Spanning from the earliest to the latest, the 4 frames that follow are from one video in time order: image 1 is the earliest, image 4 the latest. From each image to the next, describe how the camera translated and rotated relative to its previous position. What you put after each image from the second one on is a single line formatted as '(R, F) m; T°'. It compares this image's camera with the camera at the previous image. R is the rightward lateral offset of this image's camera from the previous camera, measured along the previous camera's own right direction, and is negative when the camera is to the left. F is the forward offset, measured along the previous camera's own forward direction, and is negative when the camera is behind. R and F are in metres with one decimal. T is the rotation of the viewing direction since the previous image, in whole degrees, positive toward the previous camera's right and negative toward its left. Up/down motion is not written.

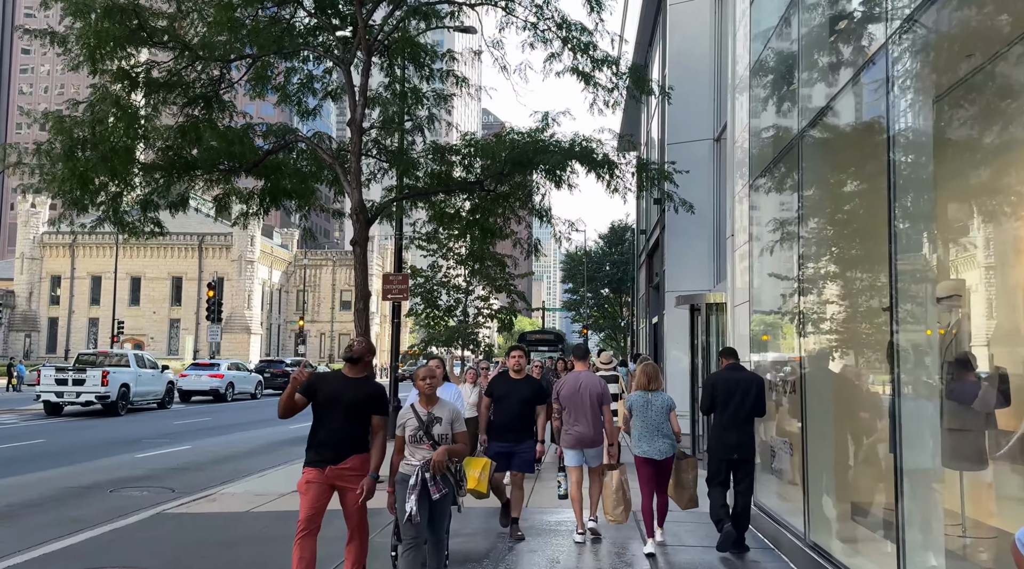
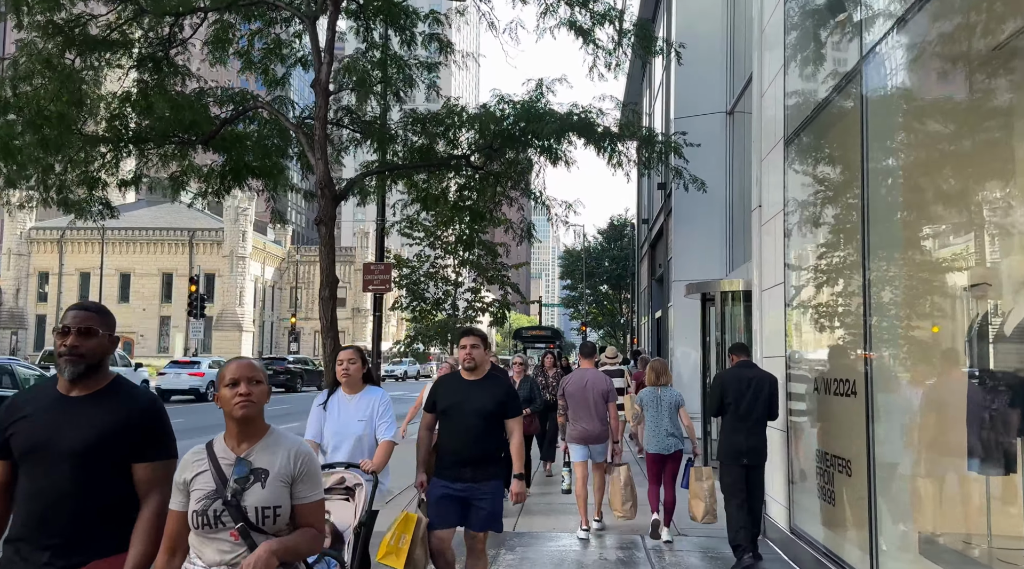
(+0.1, +1.5) m; 0°
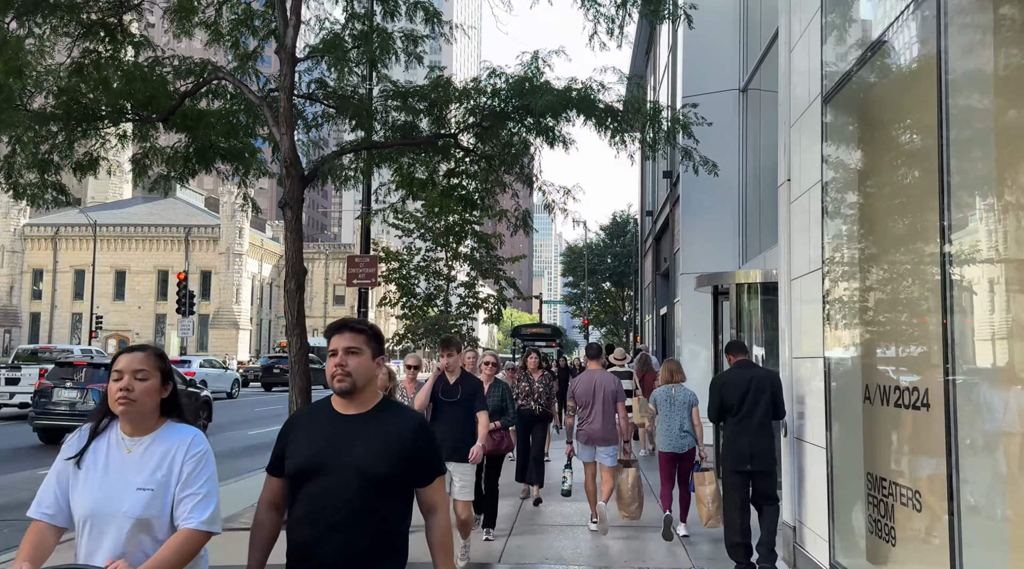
(+0.1, +1.1) m; 0°
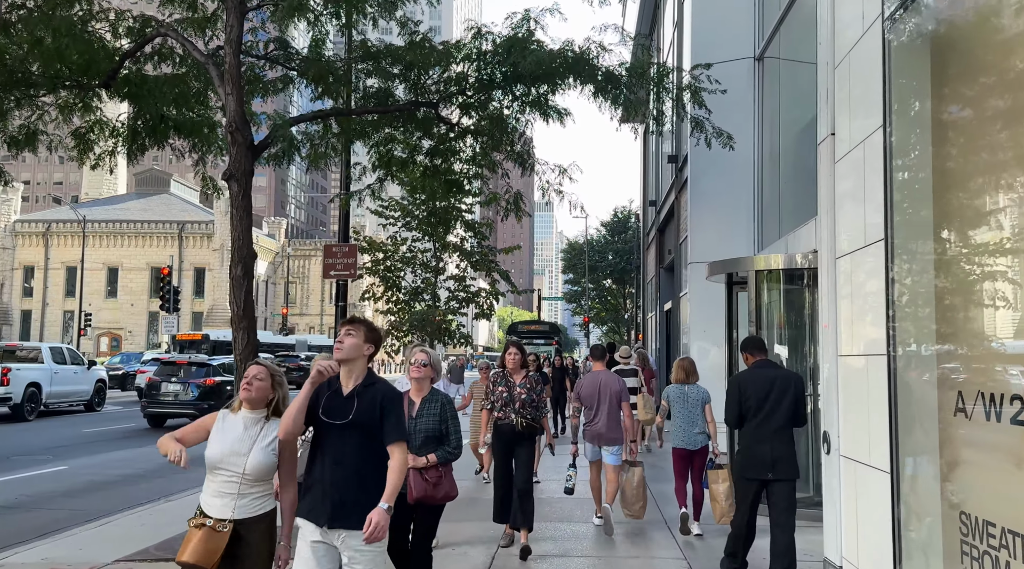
(+0.2, +1.3) m; 0°
